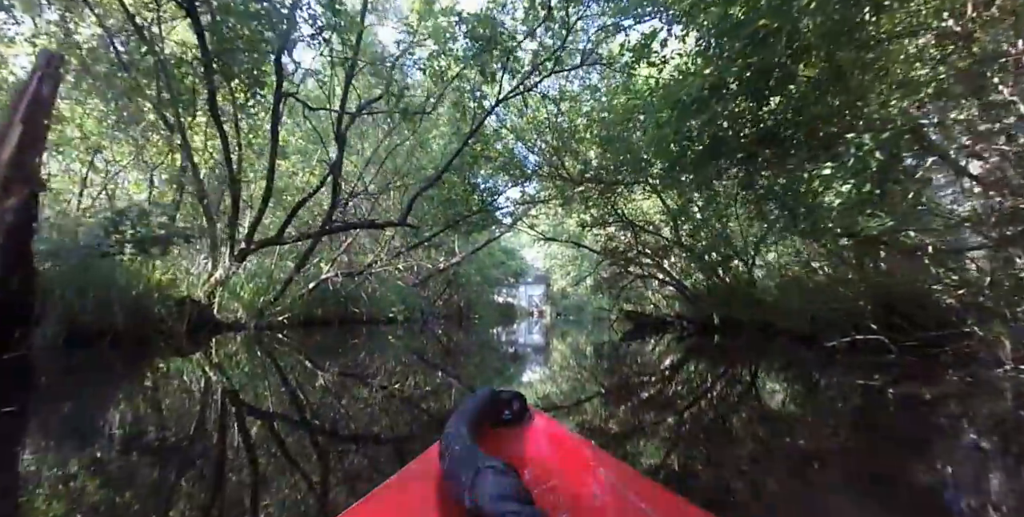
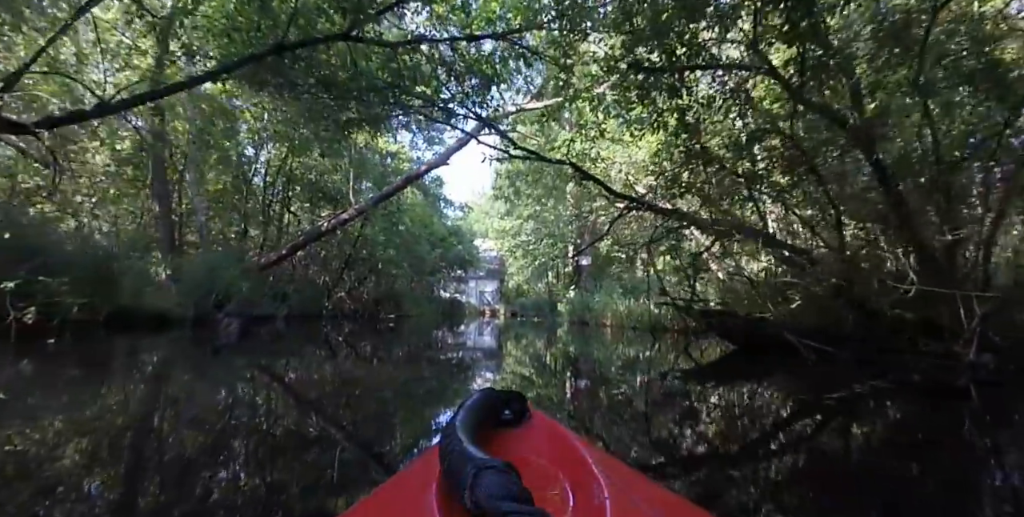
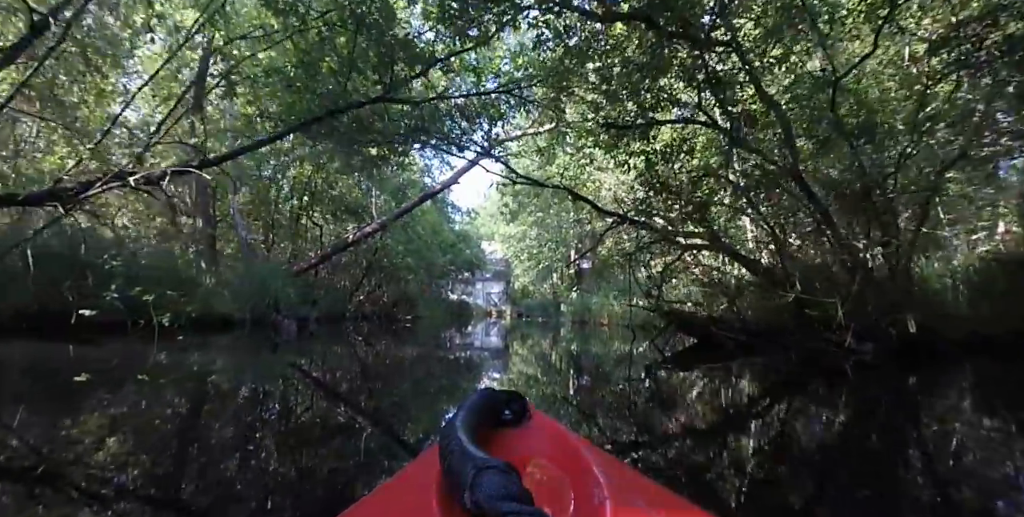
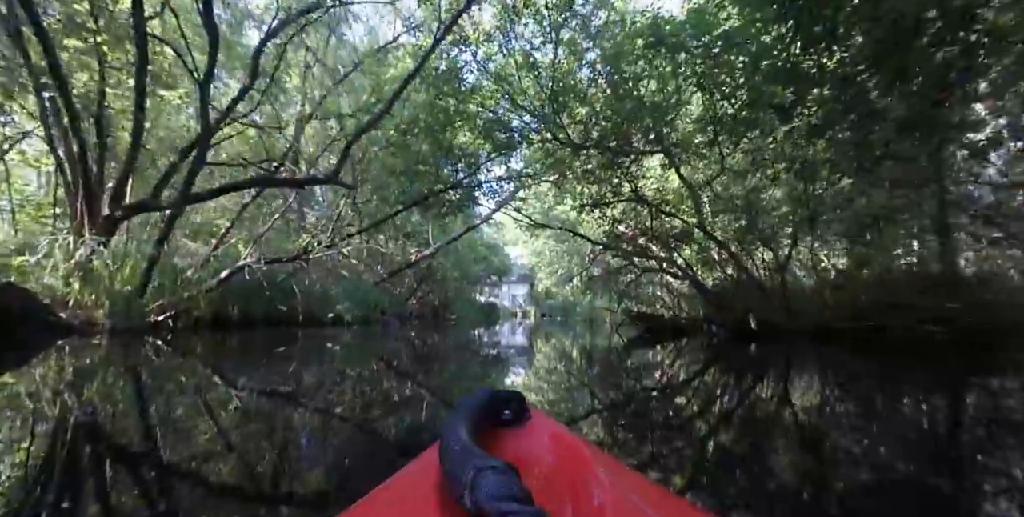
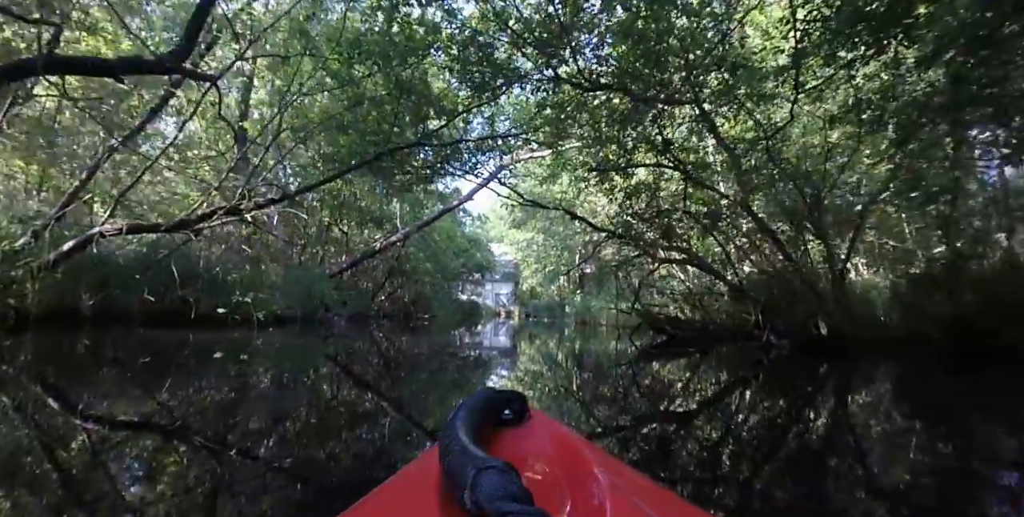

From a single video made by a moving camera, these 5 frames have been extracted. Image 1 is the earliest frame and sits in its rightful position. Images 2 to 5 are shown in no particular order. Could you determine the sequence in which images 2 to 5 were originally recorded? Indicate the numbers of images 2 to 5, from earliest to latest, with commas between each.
4, 5, 3, 2
